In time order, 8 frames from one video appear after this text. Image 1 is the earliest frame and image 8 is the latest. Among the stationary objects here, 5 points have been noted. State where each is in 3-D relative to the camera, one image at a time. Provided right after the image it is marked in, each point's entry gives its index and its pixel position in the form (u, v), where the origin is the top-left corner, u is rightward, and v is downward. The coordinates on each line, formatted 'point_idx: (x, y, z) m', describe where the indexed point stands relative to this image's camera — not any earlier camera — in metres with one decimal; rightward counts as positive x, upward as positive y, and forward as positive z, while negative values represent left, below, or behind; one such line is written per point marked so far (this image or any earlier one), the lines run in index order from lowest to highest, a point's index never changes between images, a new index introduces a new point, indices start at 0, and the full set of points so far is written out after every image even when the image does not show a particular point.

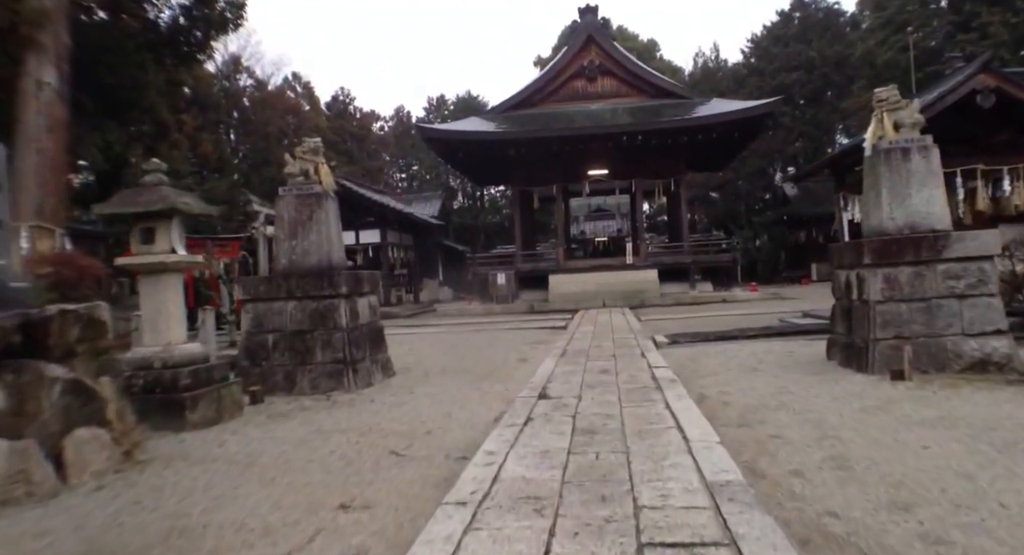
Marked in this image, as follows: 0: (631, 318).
0: (+2.6, -0.9, +12.7) m
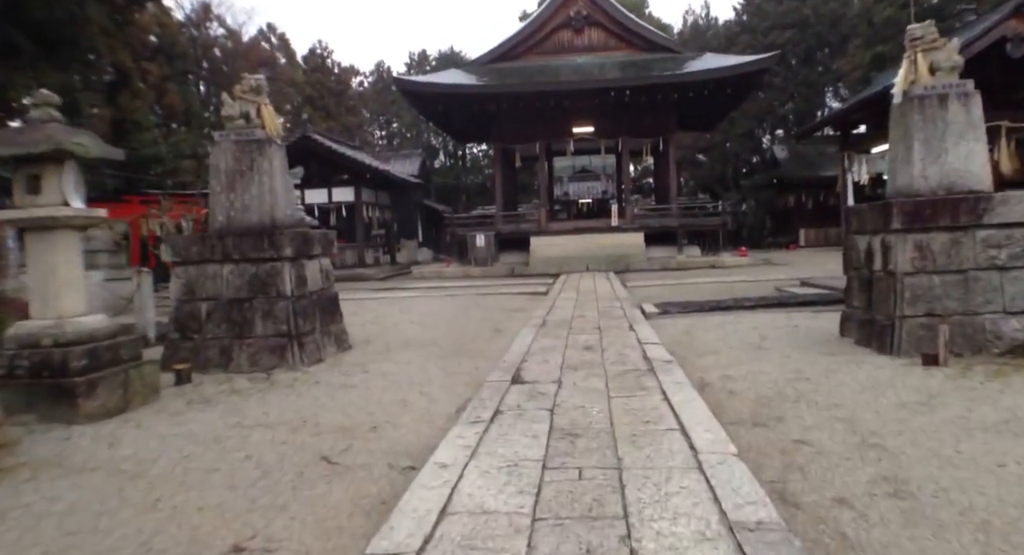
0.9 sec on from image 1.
0: (+2.2, -0.2, +11.9) m
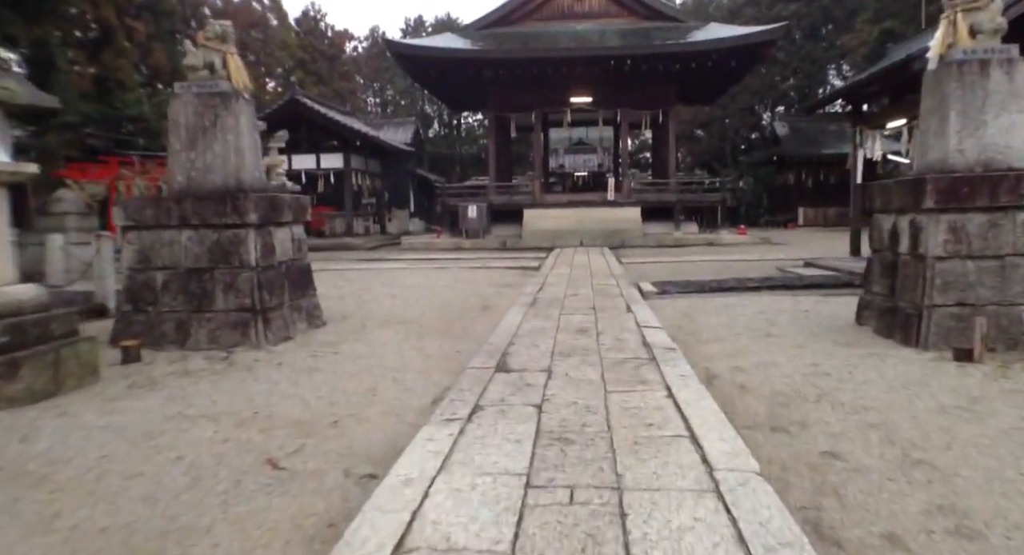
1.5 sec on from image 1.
0: (+2.0, +0.3, +11.4) m
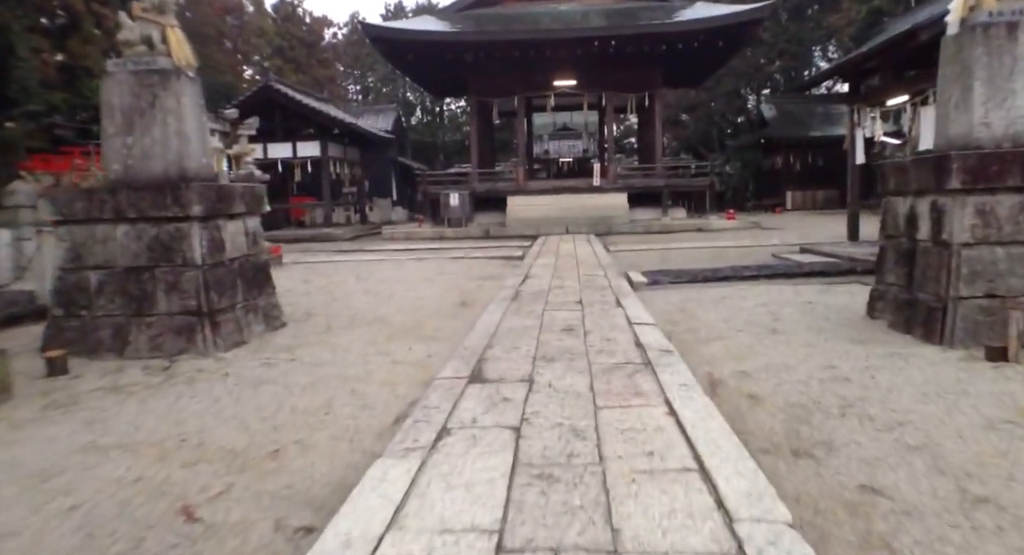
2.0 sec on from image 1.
0: (+1.6, +0.5, +11.0) m
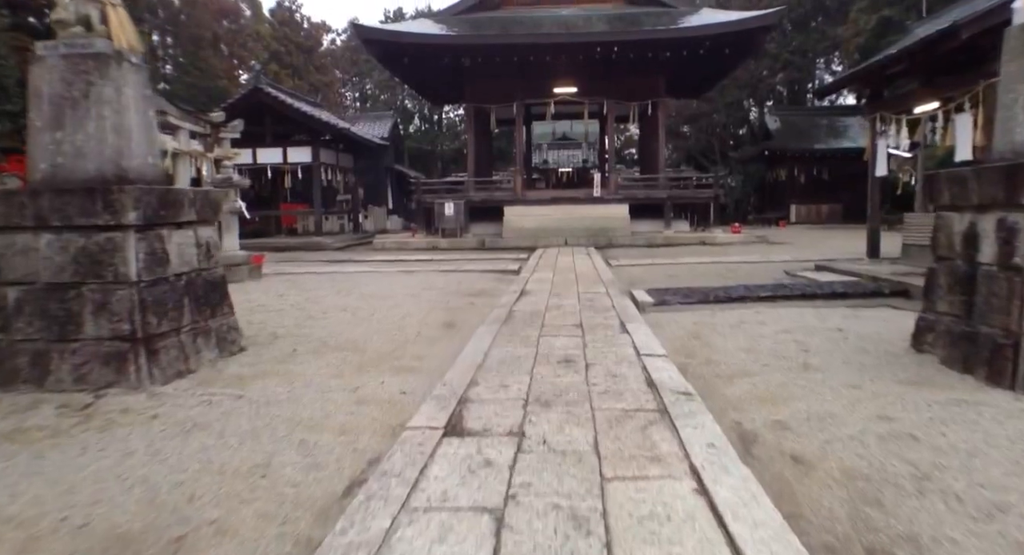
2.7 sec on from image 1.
0: (+1.6, +0.2, +10.3) m
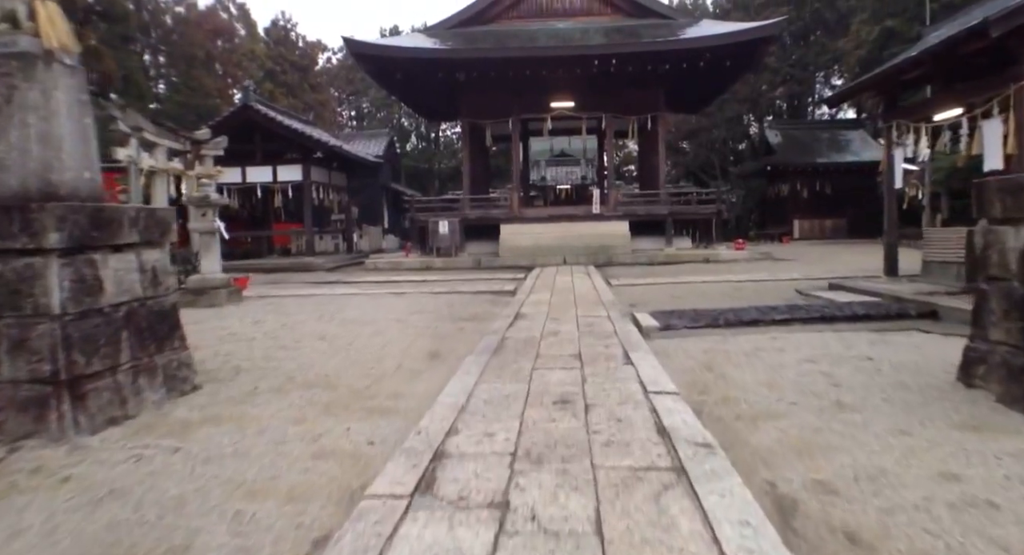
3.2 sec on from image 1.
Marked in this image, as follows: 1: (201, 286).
0: (+1.5, -0.1, +9.8) m
1: (-4.6, -0.1, +8.6) m
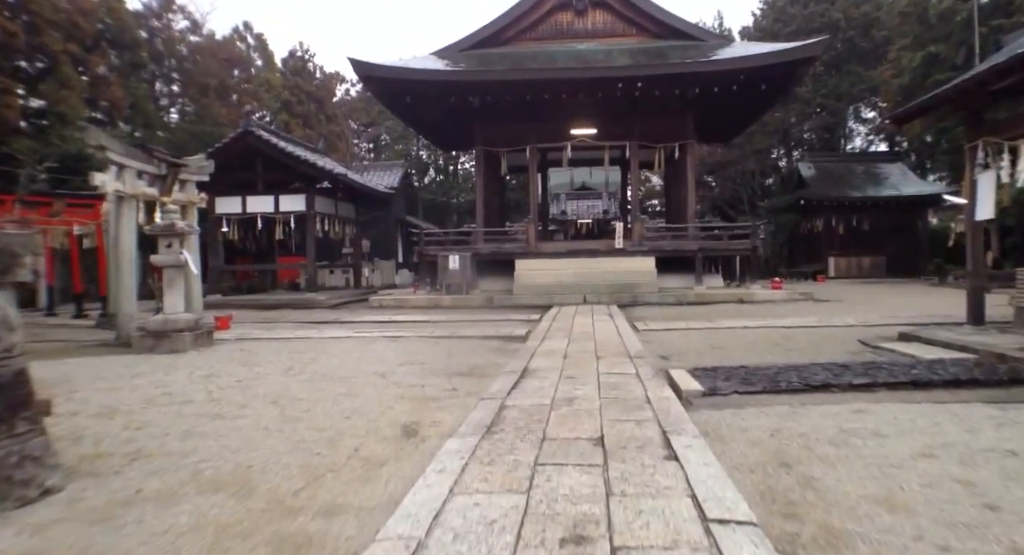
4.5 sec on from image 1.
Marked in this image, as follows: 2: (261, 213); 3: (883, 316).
0: (+1.6, -0.7, +8.5) m
1: (-4.5, -0.6, +7.5) m
2: (-7.4, +1.9, +17.2) m
3: (+6.0, -0.6, +9.4) m
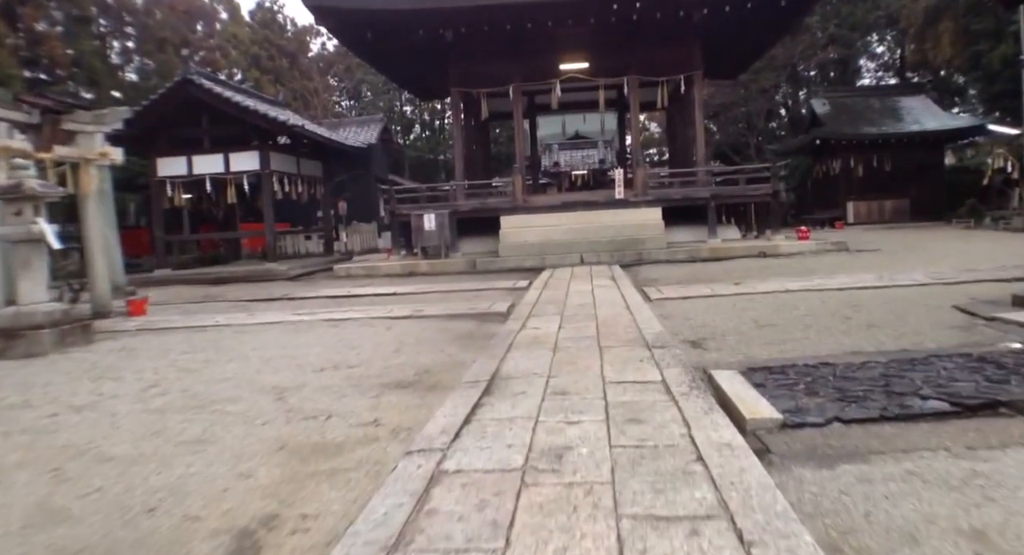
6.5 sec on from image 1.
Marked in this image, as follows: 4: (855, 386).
0: (+1.4, -0.2, +6.6) m
1: (-4.8, -0.4, +5.6) m
2: (-7.8, +2.7, +15.1) m
3: (+5.7, +0.1, +7.4) m
4: (+1.9, -0.6, +3.2) m
